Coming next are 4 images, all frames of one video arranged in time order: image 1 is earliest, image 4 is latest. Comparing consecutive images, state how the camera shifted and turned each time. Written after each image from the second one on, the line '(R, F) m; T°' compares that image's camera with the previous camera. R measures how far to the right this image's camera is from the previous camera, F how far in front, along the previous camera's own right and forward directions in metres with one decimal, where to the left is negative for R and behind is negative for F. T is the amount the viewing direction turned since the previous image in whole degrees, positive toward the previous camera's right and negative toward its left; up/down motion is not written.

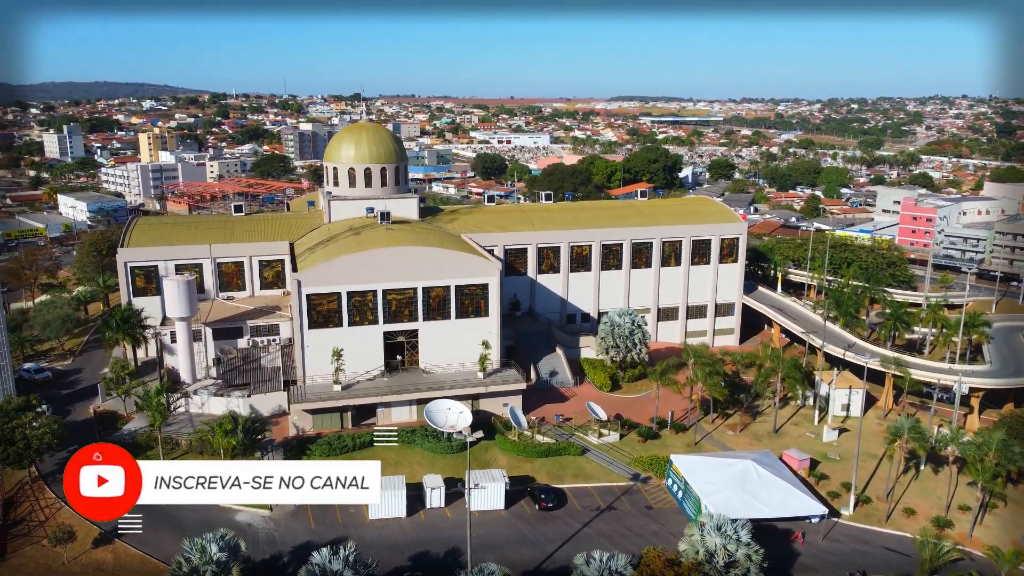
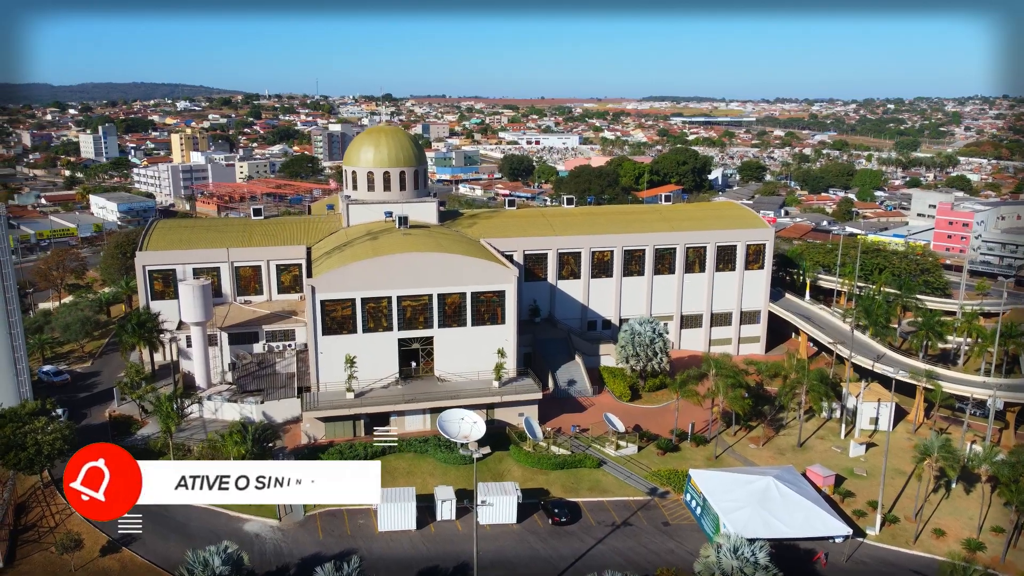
(+0.6, +0.8) m; -2°
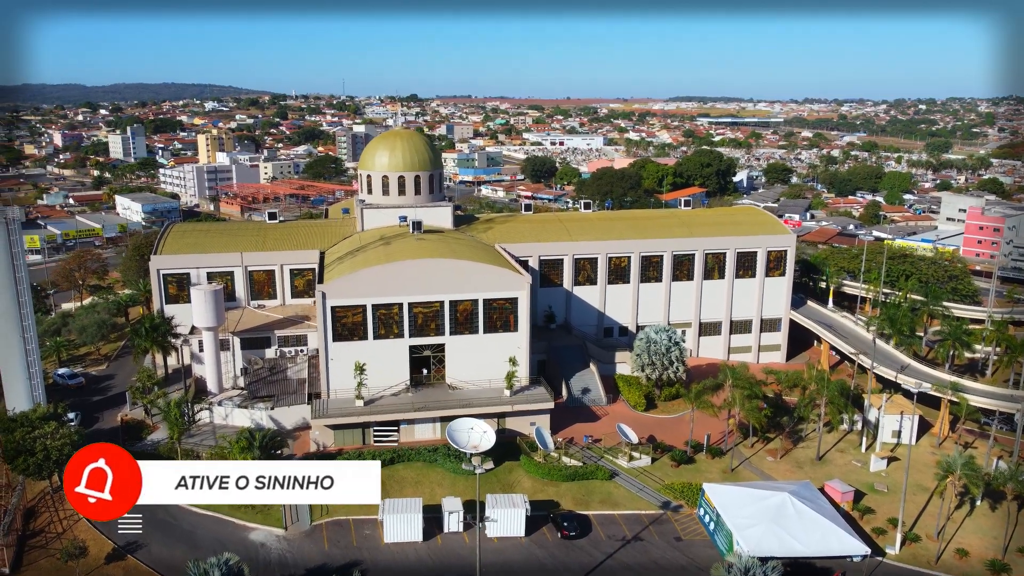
(+0.6, +0.6) m; -2°
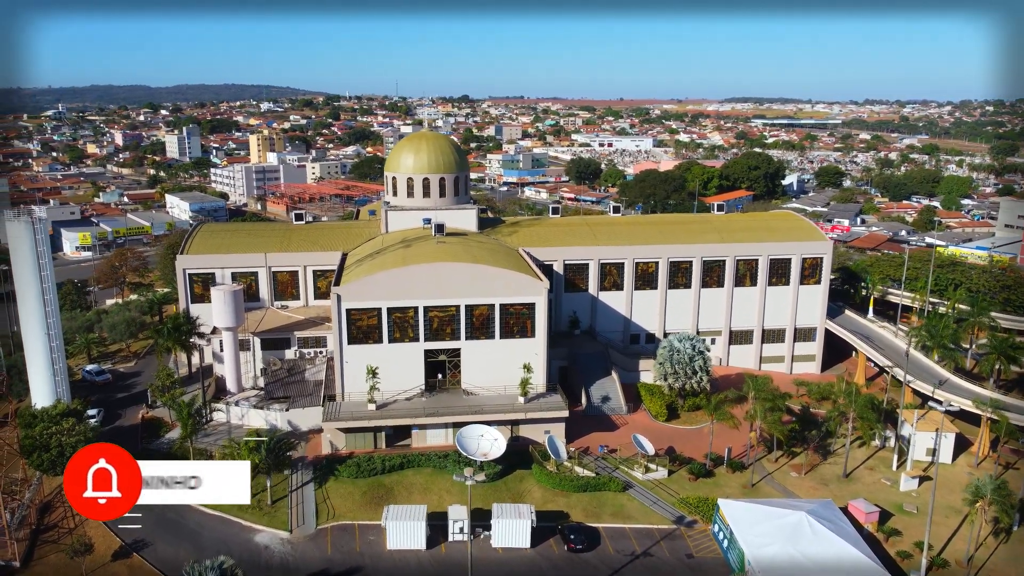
(+1.8, +0.6) m; -4°
